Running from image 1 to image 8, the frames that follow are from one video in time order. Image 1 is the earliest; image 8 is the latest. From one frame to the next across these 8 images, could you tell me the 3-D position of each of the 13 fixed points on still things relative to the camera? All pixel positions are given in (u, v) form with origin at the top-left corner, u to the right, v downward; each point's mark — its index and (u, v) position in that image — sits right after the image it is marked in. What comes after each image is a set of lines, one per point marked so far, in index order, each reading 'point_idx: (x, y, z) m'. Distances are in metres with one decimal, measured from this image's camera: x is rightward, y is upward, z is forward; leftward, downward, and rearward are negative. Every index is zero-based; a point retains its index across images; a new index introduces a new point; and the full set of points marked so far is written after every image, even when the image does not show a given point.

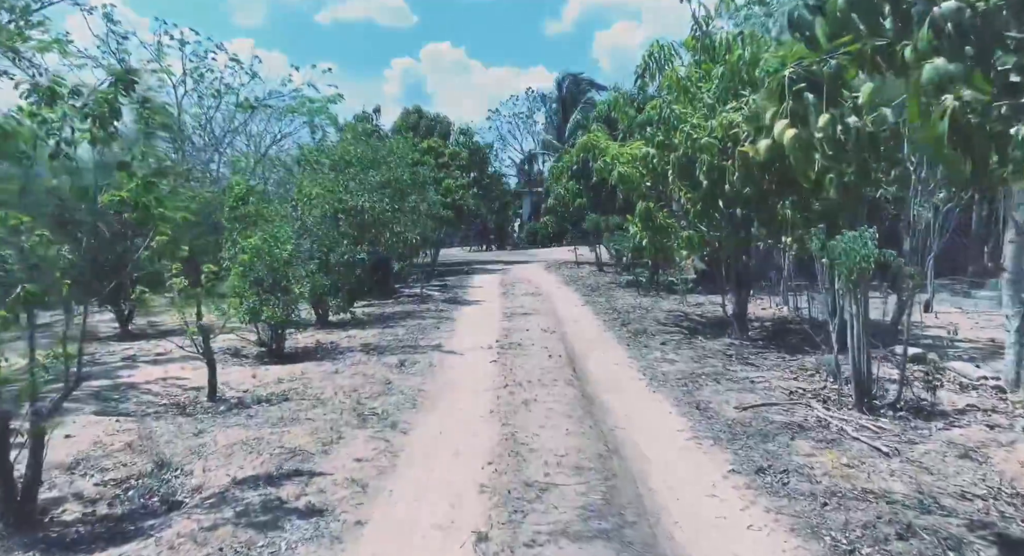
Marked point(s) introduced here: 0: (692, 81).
0: (+2.5, +2.7, +10.0) m
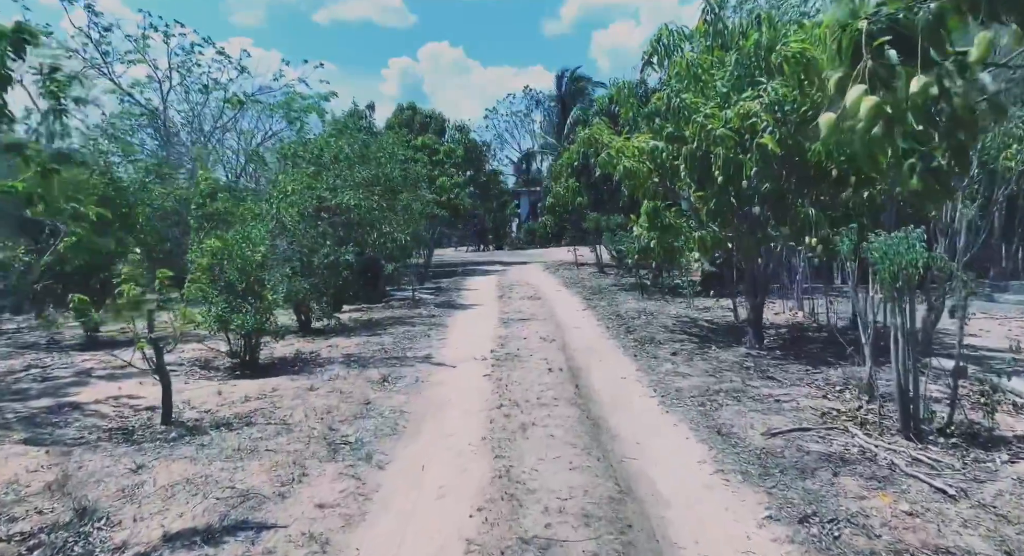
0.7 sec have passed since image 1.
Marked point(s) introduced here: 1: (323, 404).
0: (+2.5, +2.7, +9.2) m
1: (-1.6, -1.1, +6.2) m
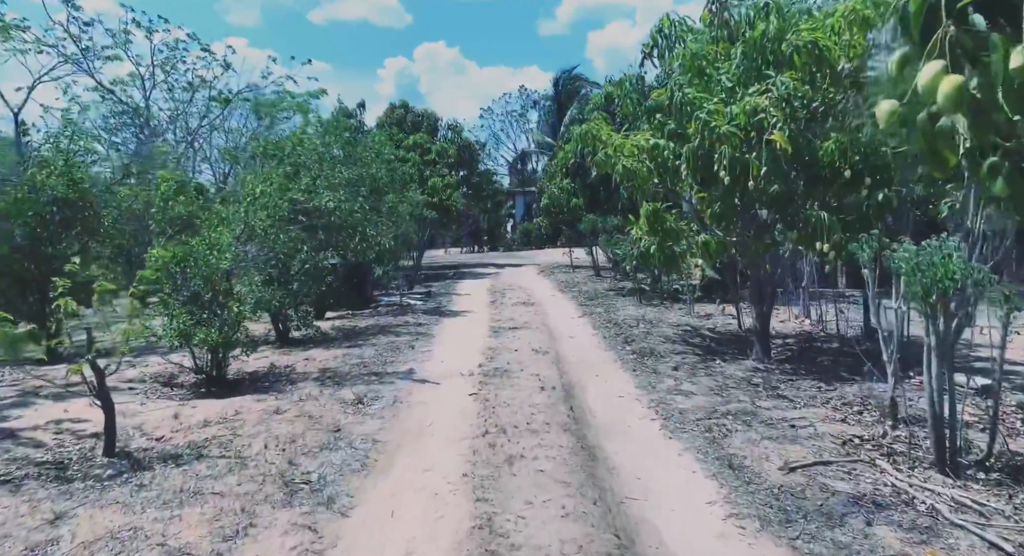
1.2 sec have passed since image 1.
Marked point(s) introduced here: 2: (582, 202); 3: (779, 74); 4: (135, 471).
0: (+2.3, +2.6, +8.6) m
1: (-1.7, -1.2, +5.5) m
2: (+1.6, +1.8, +16.6) m
3: (+2.9, +2.2, +7.8) m
4: (-2.5, -1.3, +4.7) m
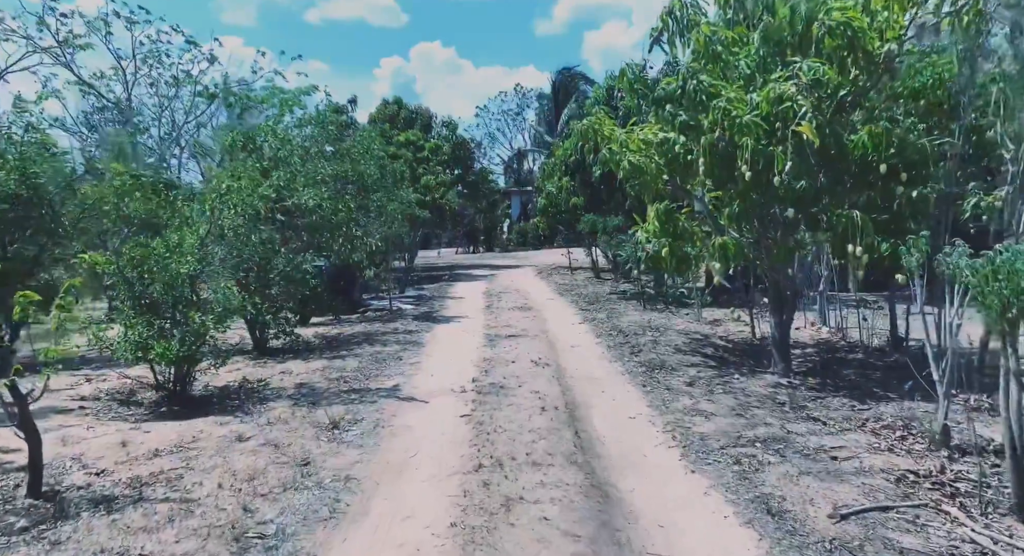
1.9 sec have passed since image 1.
0: (+2.3, +2.5, +7.8) m
1: (-1.8, -1.2, +4.8) m
2: (+1.6, +1.7, +15.8) m
3: (+2.9, +2.2, +7.1) m
4: (-2.5, -1.3, +3.9) m
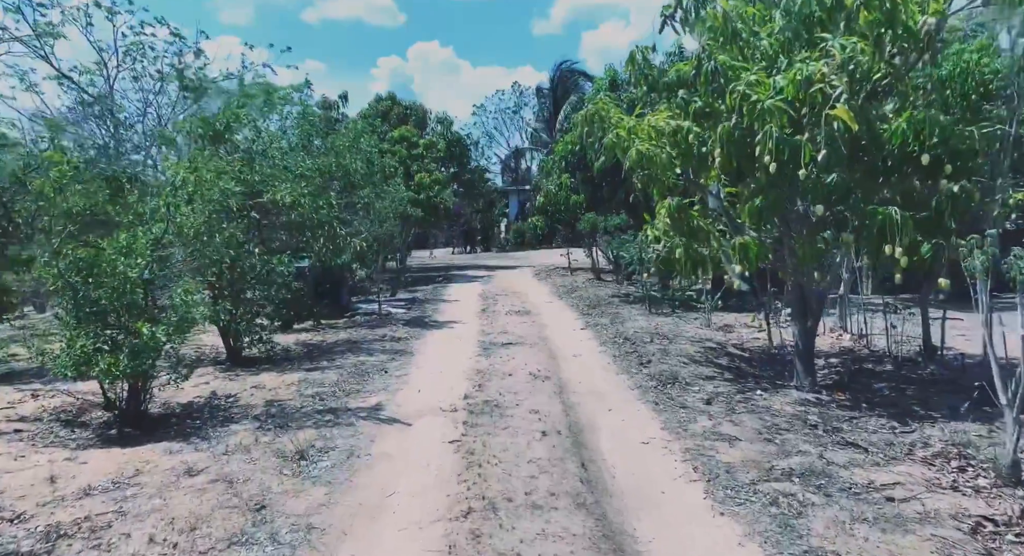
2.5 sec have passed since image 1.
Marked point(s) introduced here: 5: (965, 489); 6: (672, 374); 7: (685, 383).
0: (+2.3, +2.5, +7.0) m
1: (-1.8, -1.3, +4.0) m
2: (+1.5, +1.7, +15.0) m
3: (+2.9, +2.1, +6.3) m
4: (-2.5, -1.4, +3.2) m
5: (+2.8, -1.3, +4.4) m
6: (+1.7, -1.0, +7.6) m
7: (+1.7, -1.1, +7.2) m
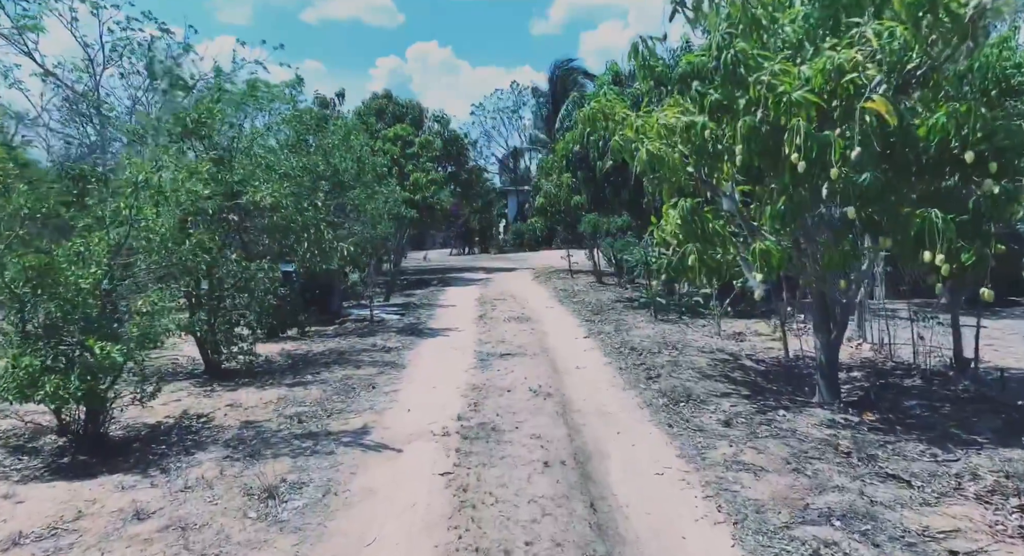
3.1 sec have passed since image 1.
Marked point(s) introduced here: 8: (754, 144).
0: (+2.3, +2.4, +6.4) m
1: (-1.8, -1.4, +3.4) m
2: (+1.5, +1.6, +14.4) m
3: (+2.9, +2.1, +5.7) m
4: (-2.5, -1.4, +2.5) m
5: (+2.8, -1.4, +3.8) m
6: (+1.7, -1.1, +7.0) m
7: (+1.7, -1.1, +6.6) m
8: (+2.0, +1.1, +6.0) m
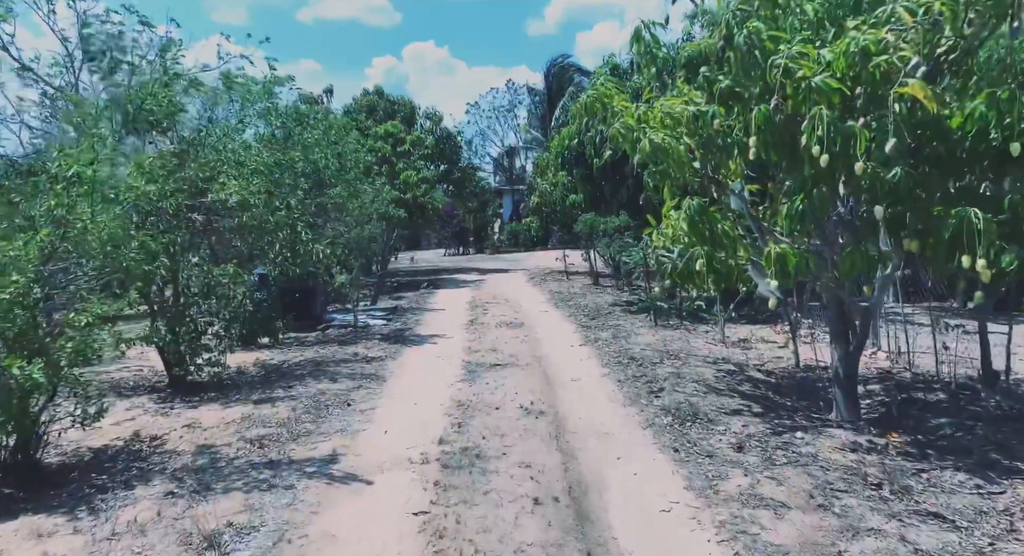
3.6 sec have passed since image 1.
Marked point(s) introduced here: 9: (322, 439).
0: (+2.2, +2.4, +5.8) m
1: (-1.9, -1.4, +2.7) m
2: (+1.3, +1.5, +13.8) m
3: (+2.8, +2.0, +5.1) m
4: (-2.6, -1.5, +1.9) m
5: (+2.7, -1.4, +3.2) m
6: (+1.6, -1.1, +6.4) m
7: (+1.6, -1.2, +6.0) m
8: (+1.9, +1.1, +5.4) m
9: (-1.4, -1.2, +5.5) m
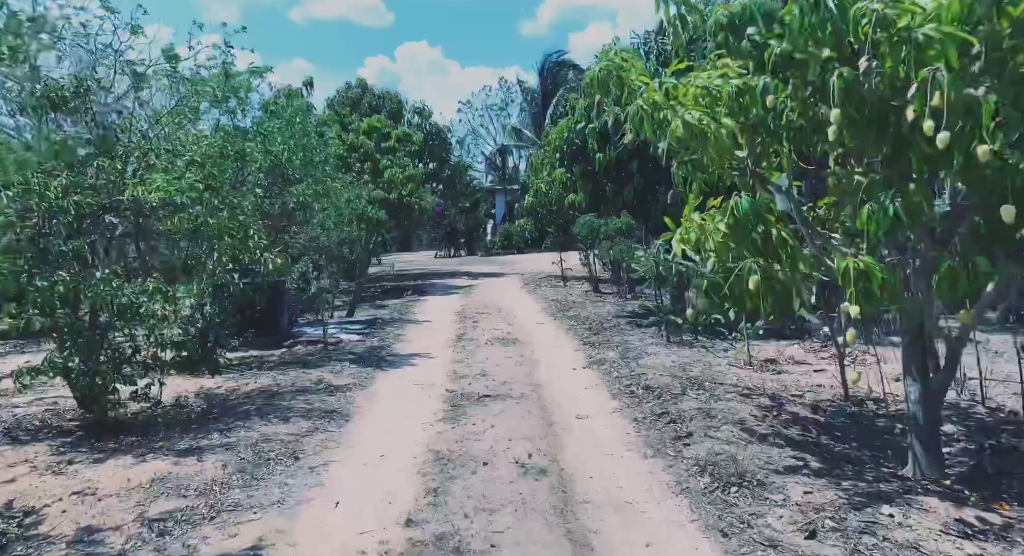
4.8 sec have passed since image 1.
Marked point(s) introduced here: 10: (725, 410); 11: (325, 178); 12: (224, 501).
0: (+2.1, +2.2, +4.5) m
1: (-1.9, -1.6, +1.3) m
2: (+1.2, +1.4, +12.5) m
3: (+2.7, +1.9, +3.8) m
4: (-2.6, -1.6, +0.5) m
5: (+2.7, -1.6, +1.8) m
6: (+1.5, -1.3, +5.0) m
7: (+1.6, -1.3, +4.6) m
8: (+1.9, +0.9, +4.0) m
9: (-1.5, -1.4, +4.1) m
10: (+1.9, -1.2, +6.3) m
11: (-2.9, +1.6, +11.0) m
12: (-1.8, -1.3, +4.4) m
